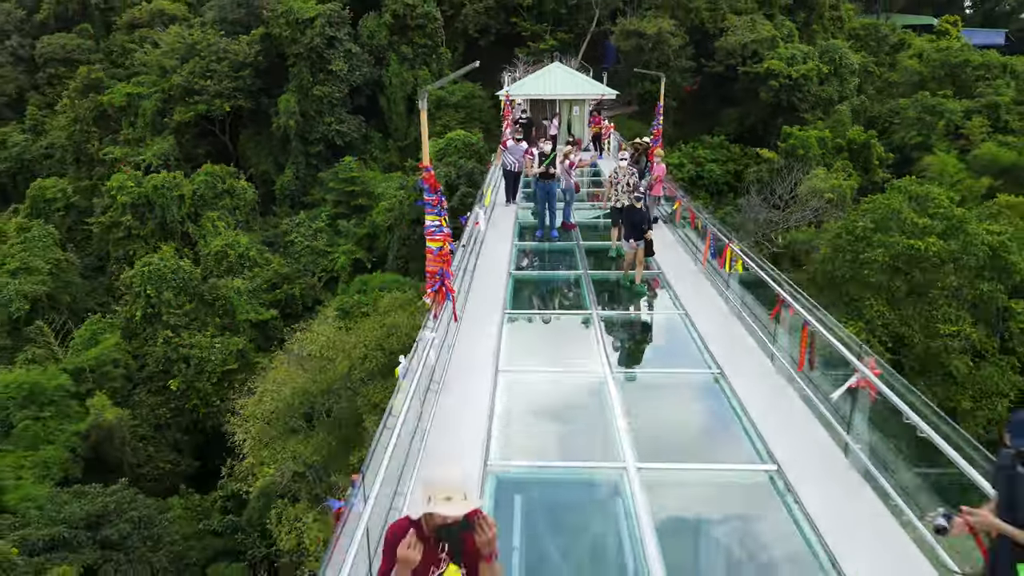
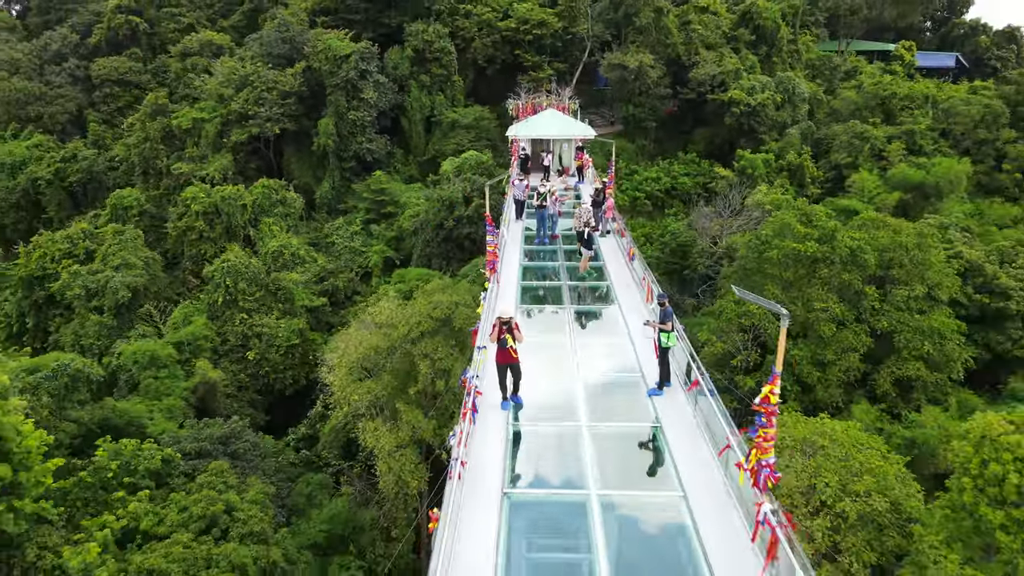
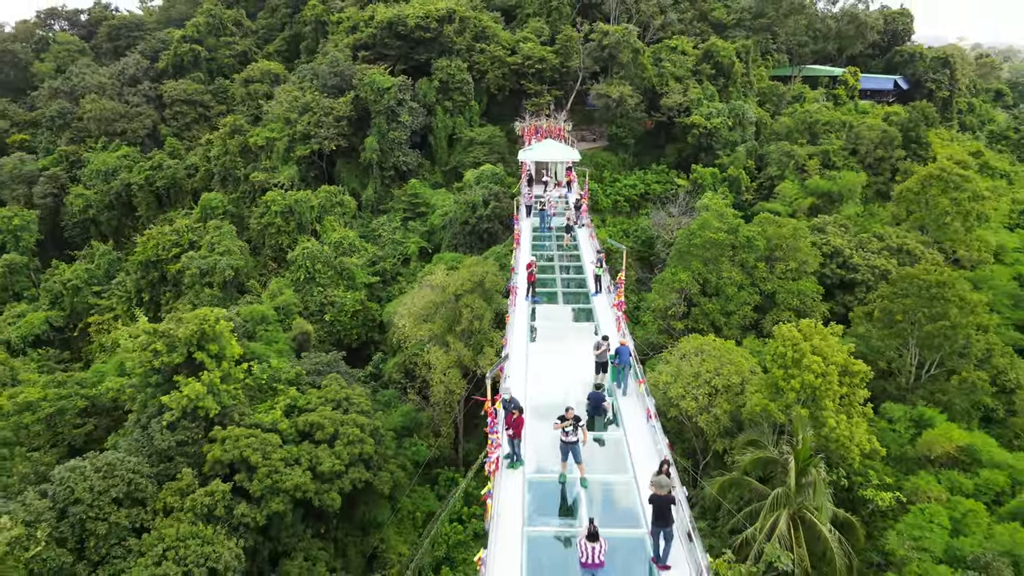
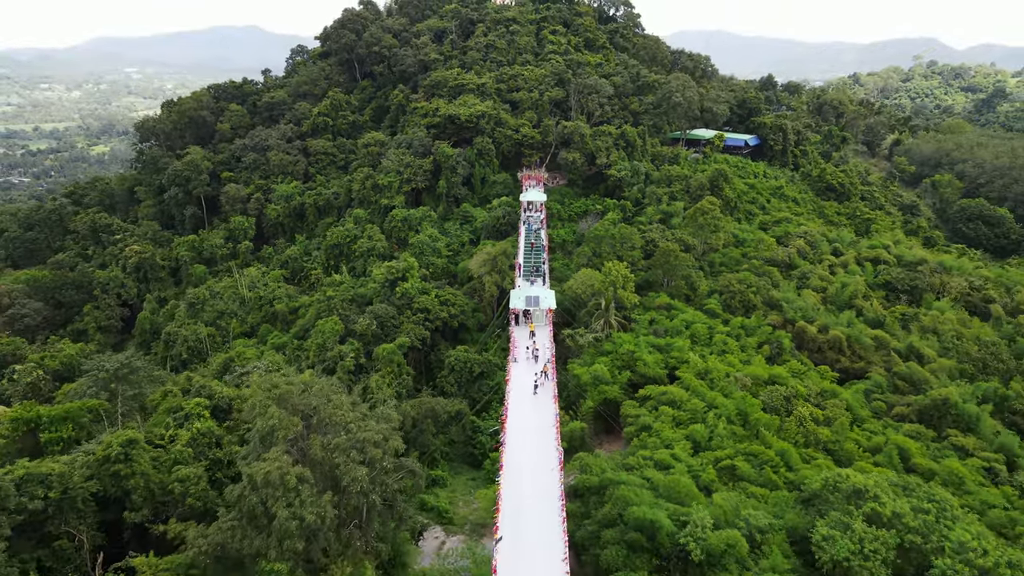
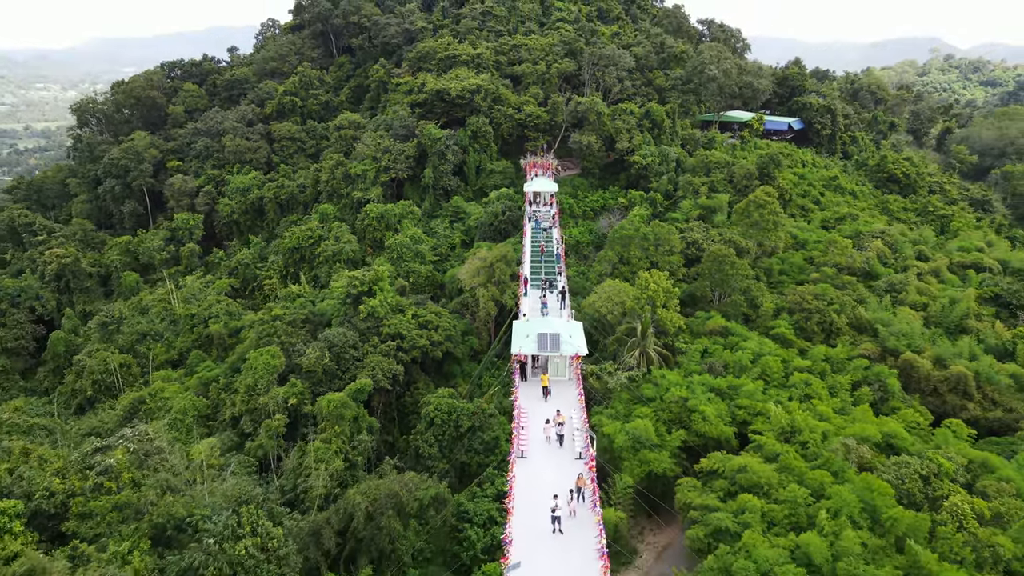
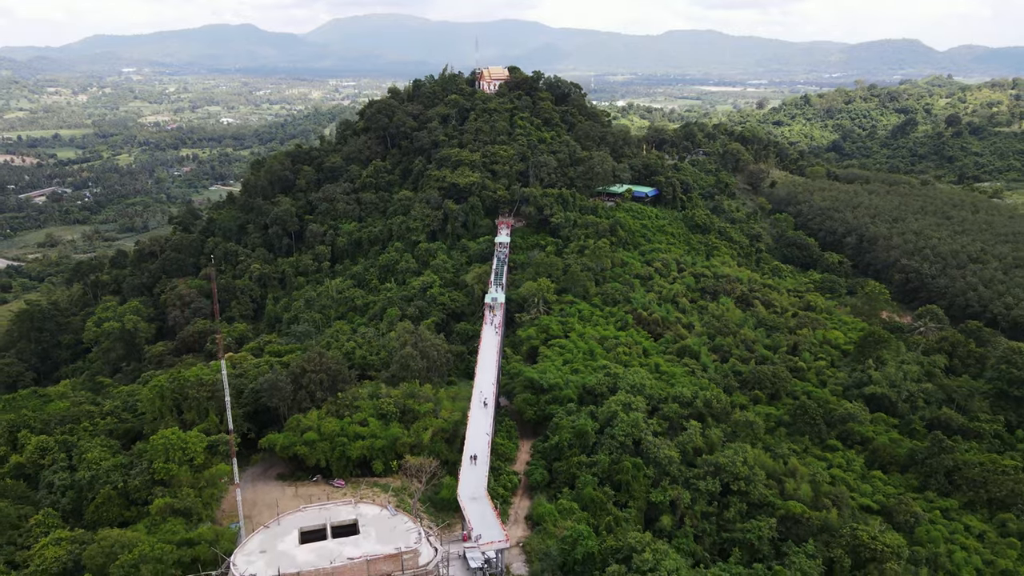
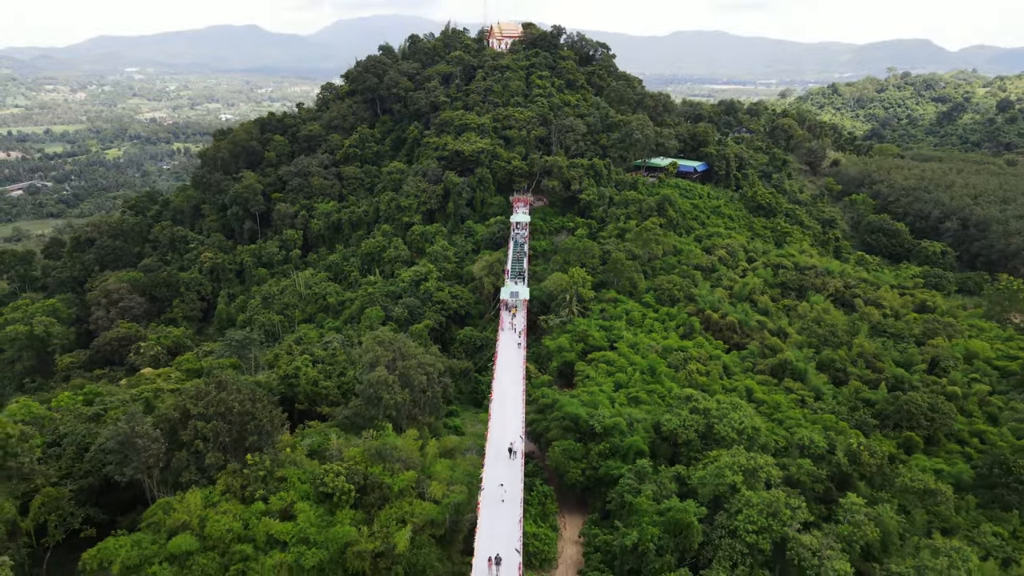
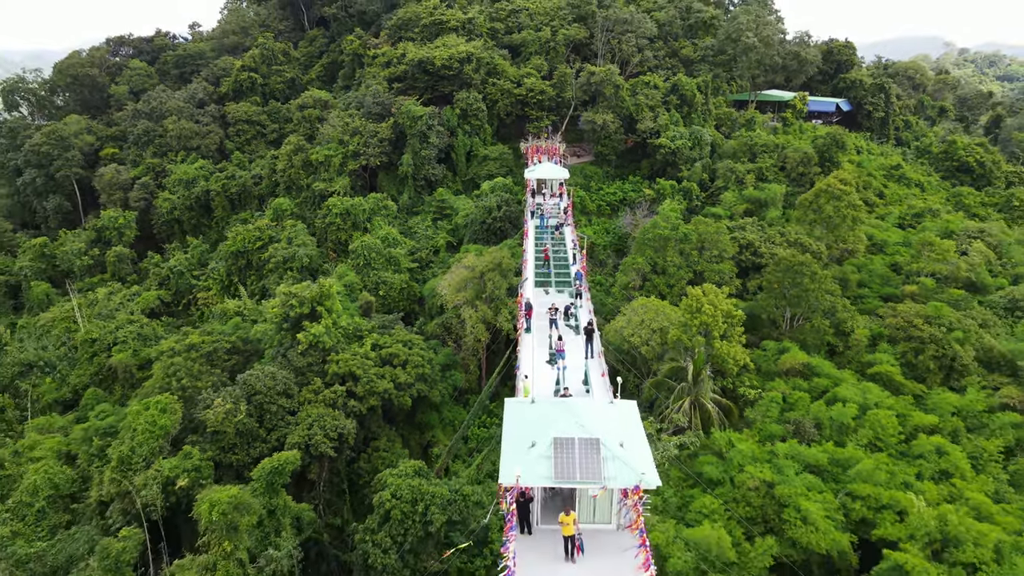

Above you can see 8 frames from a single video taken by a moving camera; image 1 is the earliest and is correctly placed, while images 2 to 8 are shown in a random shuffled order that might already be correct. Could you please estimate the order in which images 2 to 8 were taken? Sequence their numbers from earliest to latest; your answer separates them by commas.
2, 3, 8, 5, 4, 7, 6
